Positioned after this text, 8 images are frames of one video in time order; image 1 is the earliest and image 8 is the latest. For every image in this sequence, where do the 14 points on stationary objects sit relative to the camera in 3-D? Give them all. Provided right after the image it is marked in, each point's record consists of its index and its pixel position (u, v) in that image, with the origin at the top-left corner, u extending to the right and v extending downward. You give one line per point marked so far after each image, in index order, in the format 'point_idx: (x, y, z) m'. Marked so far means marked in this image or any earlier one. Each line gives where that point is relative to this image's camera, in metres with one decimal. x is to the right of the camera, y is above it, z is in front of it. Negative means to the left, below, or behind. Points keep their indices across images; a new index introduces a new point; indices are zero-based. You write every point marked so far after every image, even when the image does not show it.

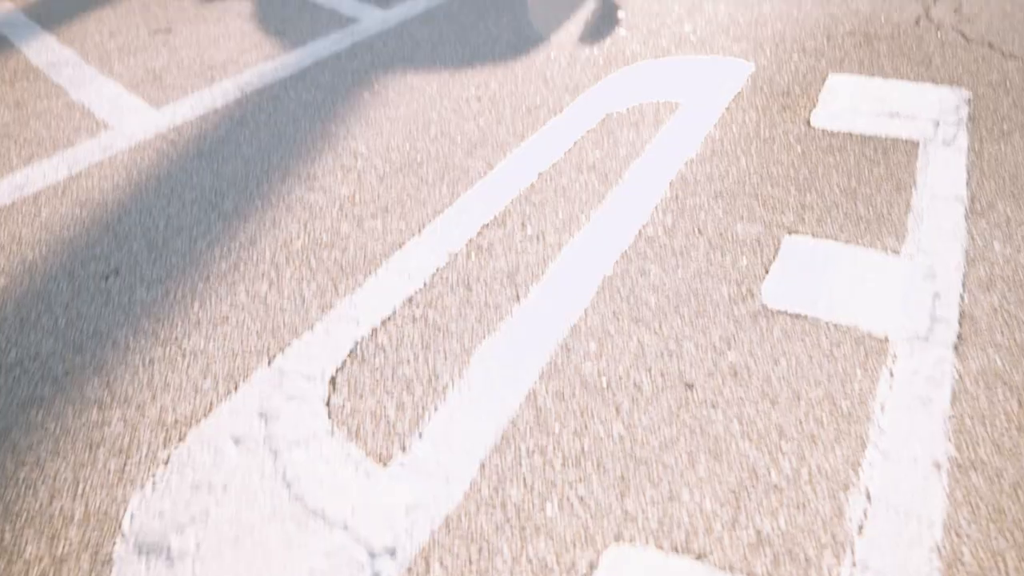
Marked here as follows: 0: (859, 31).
0: (+1.5, +1.1, +3.3) m
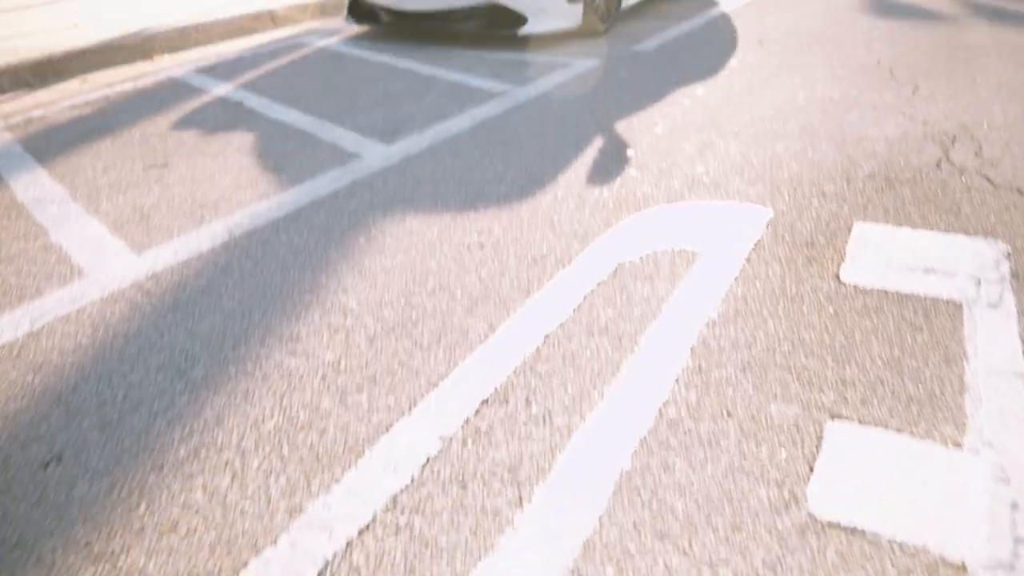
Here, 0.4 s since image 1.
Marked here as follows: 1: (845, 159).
0: (+1.5, +0.5, +3.2) m
1: (+1.4, +0.6, +3.4) m
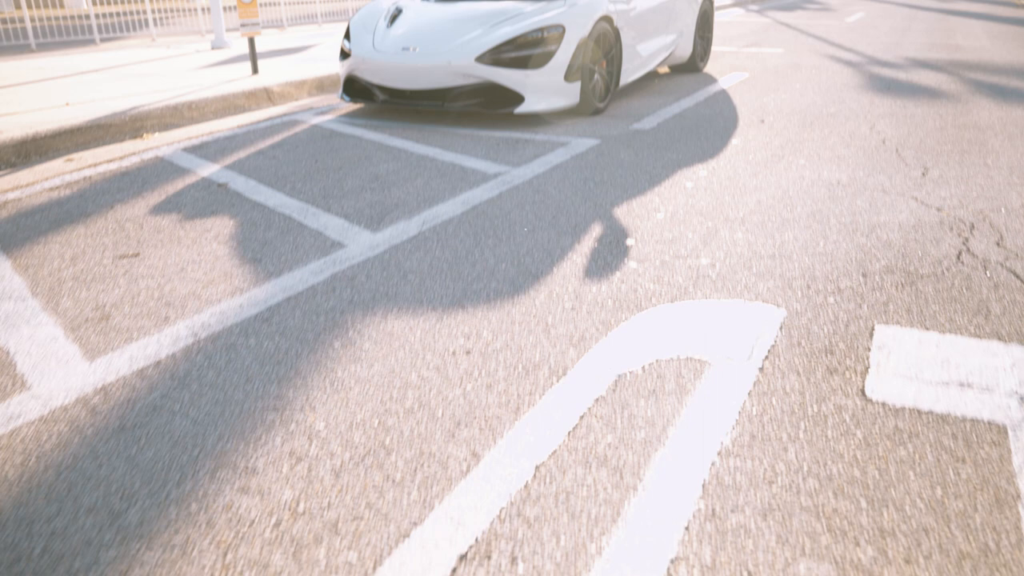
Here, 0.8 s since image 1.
0: (+1.5, +0.1, +3.0) m
1: (+1.4, +0.2, +3.2) m
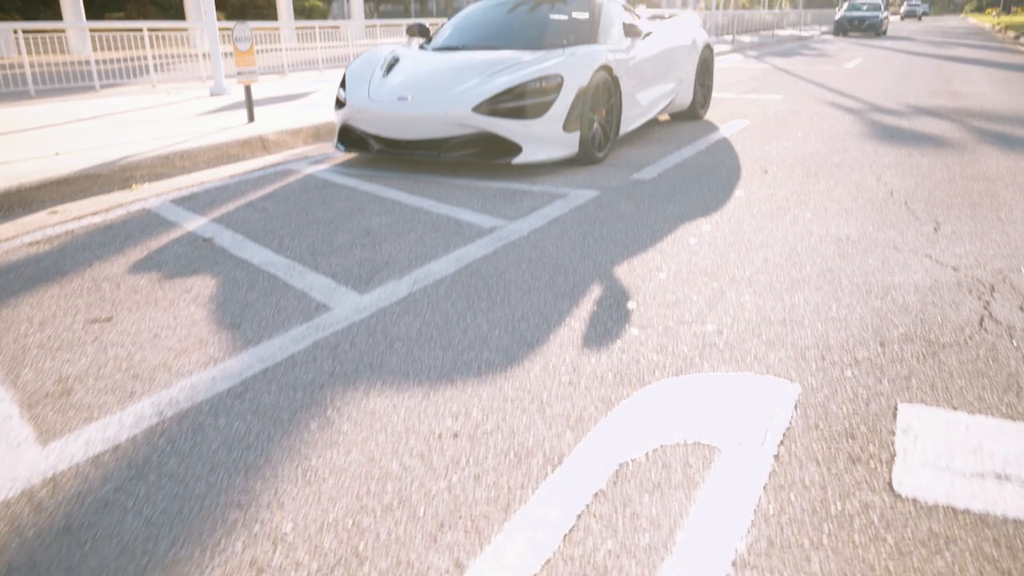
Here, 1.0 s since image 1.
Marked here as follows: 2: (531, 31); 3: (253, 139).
0: (+1.4, -0.2, +2.8) m
1: (+1.4, -0.1, +3.0) m
2: (+0.2, +2.2, +6.8) m
3: (-2.3, +1.3, +6.9) m
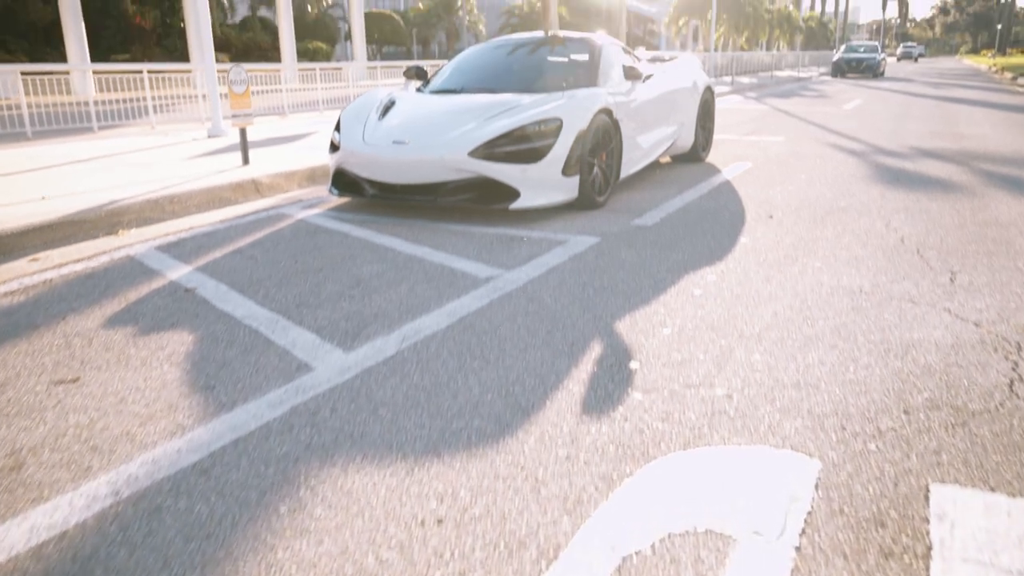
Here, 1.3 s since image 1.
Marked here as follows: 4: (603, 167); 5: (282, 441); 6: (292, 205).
0: (+1.4, -0.4, +2.6) m
1: (+1.4, -0.3, +2.8) m
2: (+0.2, +1.8, +6.7) m
3: (-2.3, +0.9, +6.8) m
4: (+0.7, +0.9, +6.1) m
5: (-0.7, -0.5, +2.4) m
6: (-1.8, +0.7, +6.4) m
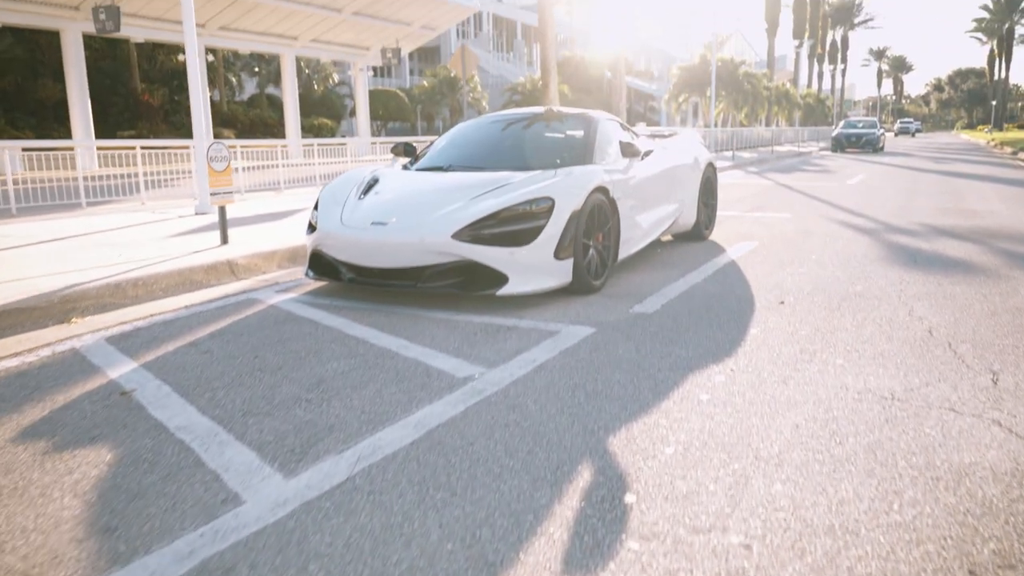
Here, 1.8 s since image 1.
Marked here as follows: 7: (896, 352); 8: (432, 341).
0: (+1.3, -0.7, +2.0) m
1: (+1.3, -0.7, +2.2) m
2: (+0.1, +1.1, +6.4) m
3: (-2.4, +0.2, +6.4) m
4: (+0.6, +0.3, +5.7) m
5: (-0.8, -0.8, +1.9) m
6: (-1.9, 0.0, +5.9) m
7: (+1.9, -0.3, +4.0) m
8: (-0.4, -0.3, +4.4) m
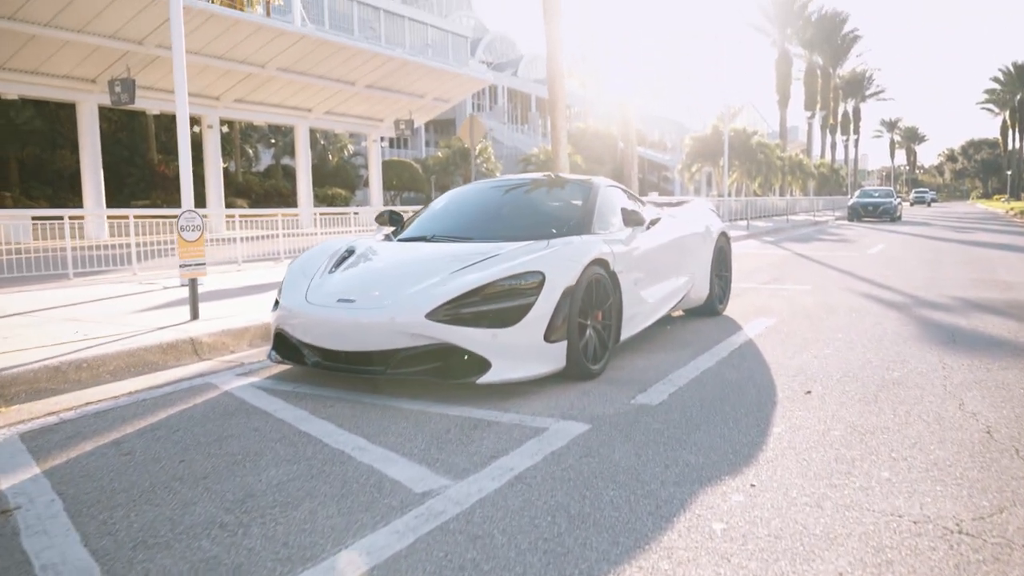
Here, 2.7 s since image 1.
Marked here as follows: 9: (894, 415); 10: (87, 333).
0: (+1.2, -0.9, +1.3) m
1: (+1.1, -0.9, +1.5) m
2: (0.0, +0.5, +5.8) m
3: (-2.4, -0.4, +5.8) m
4: (+0.6, -0.3, +5.1) m
5: (-0.9, -1.0, +1.2) m
6: (-1.9, -0.6, +5.3) m
7: (+1.8, -0.7, +3.3) m
8: (-0.6, -0.7, +3.7) m
9: (+1.9, -0.6, +3.9) m
10: (-3.3, -0.4, +6.0) m
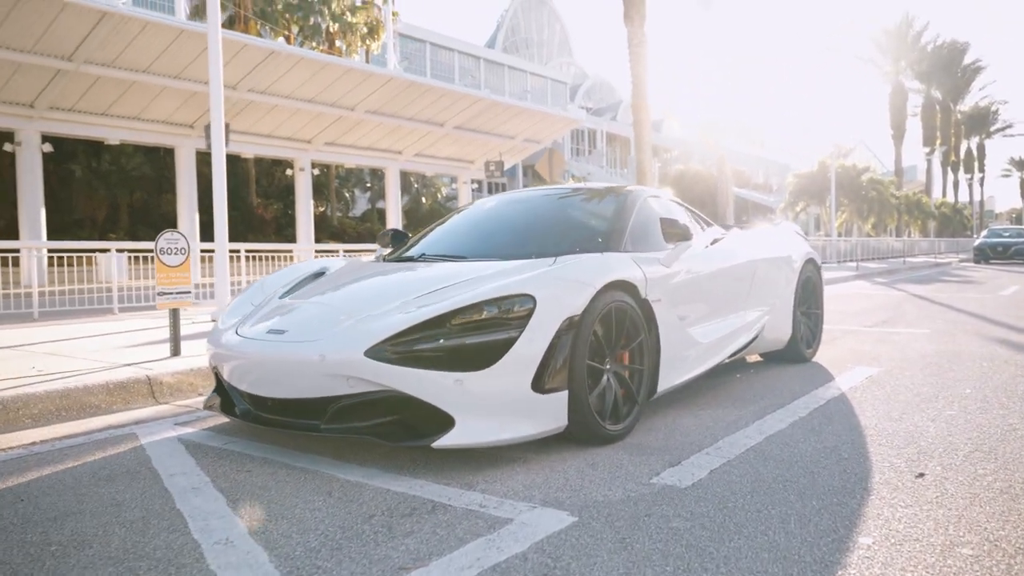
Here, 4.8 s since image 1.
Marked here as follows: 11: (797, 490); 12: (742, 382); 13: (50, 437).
0: (+0.7, -0.9, 0.0) m
1: (+0.6, -0.9, +0.2) m
2: (+0.1, +0.3, +4.6) m
3: (-2.3, -0.6, +4.9) m
4: (+0.5, -0.4, +3.8) m
5: (-1.5, -0.9, +0.1) m
6: (-1.9, -0.7, +4.4) m
7: (+1.6, -0.8, +1.8) m
8: (-0.7, -0.8, +2.6) m
9: (+1.7, -0.7, +2.5) m
10: (-3.1, -0.6, +5.2) m
11: (+1.0, -0.7, +2.9) m
12: (+1.5, -0.6, +5.2) m
13: (-2.4, -0.8, +4.0) m
